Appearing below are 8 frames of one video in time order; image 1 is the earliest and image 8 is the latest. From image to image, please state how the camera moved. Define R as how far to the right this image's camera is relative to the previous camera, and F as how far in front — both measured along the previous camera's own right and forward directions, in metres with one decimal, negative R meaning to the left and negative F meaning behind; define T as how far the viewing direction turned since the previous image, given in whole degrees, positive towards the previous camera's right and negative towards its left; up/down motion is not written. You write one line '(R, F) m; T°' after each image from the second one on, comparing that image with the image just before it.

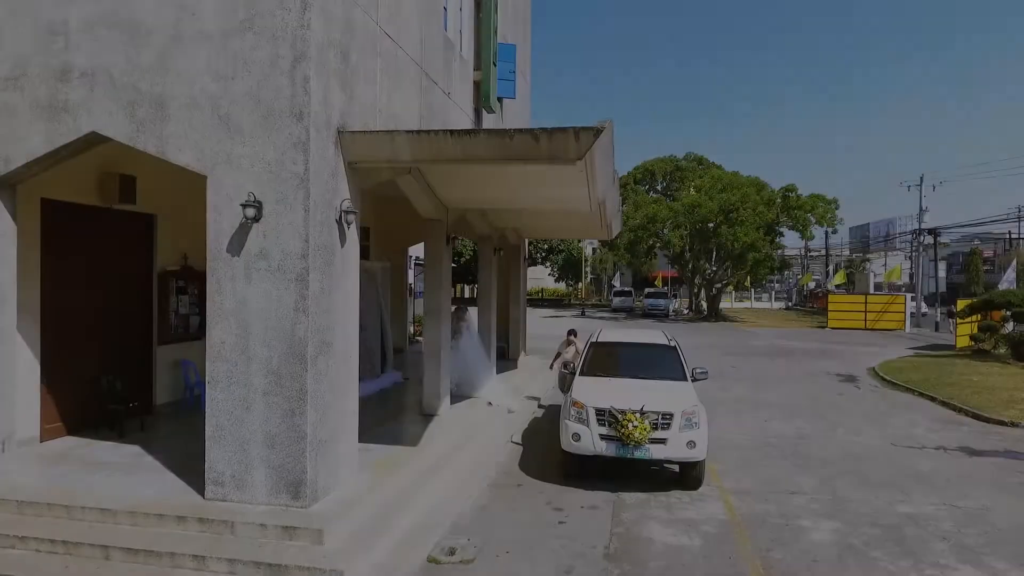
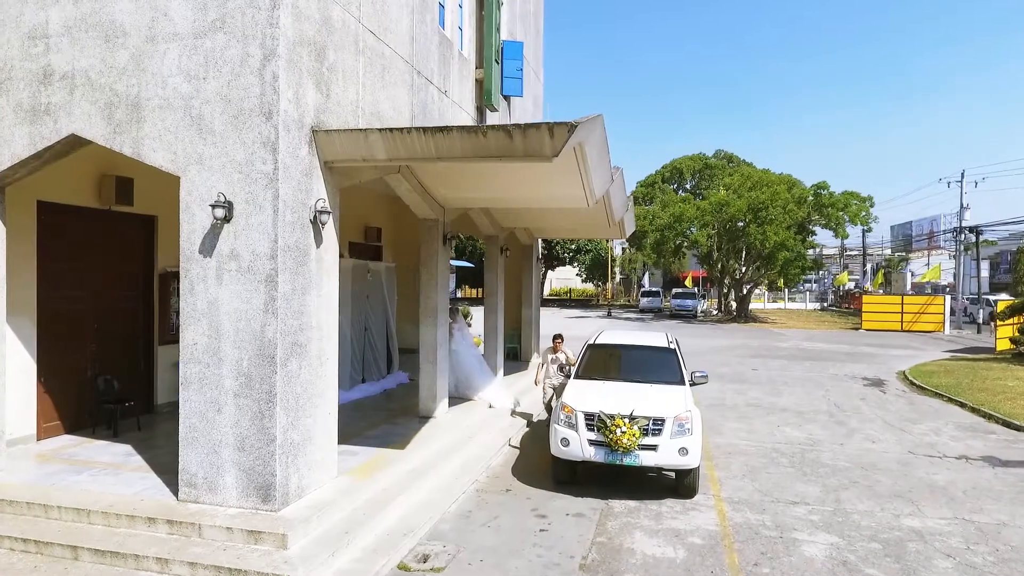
(+0.5, +0.2) m; -3°
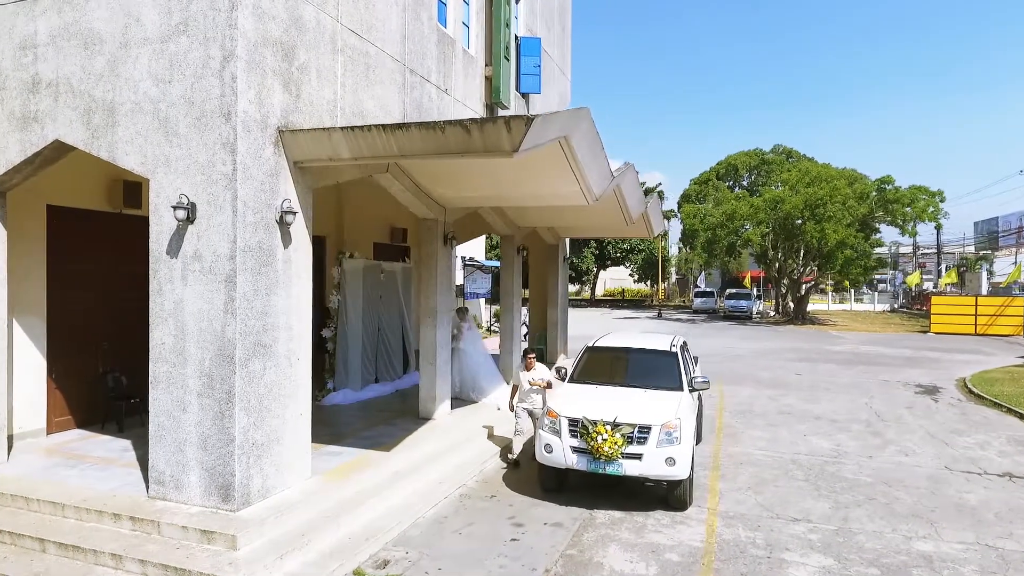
(+0.9, +0.3) m; -6°
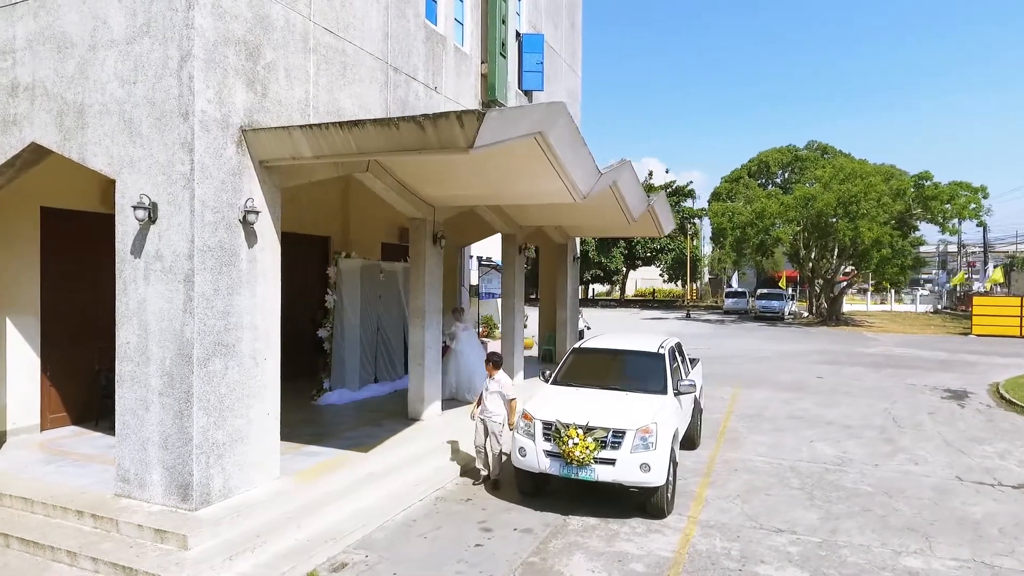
(+0.7, +0.2) m; -3°
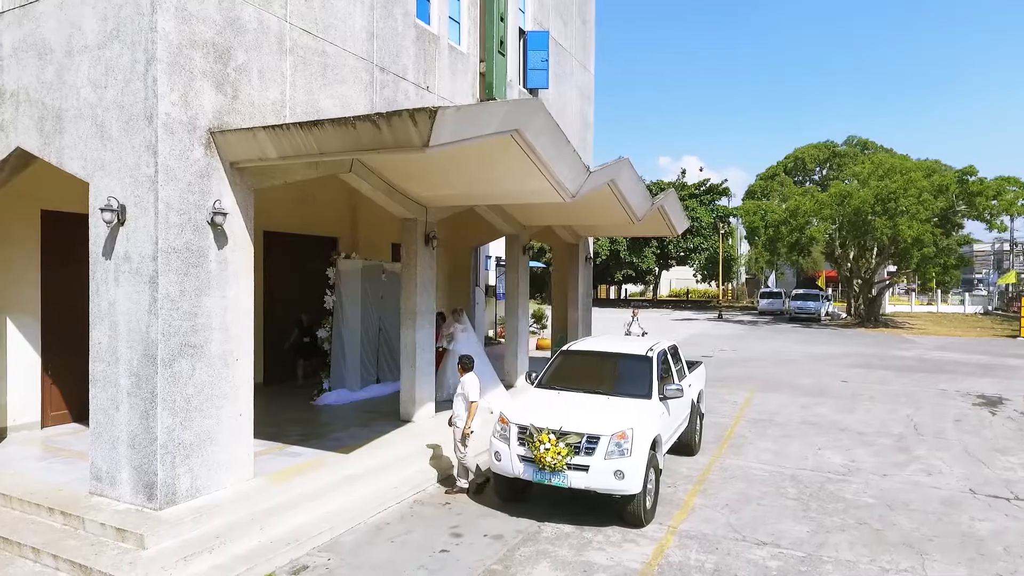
(+0.7, +0.2) m; -4°
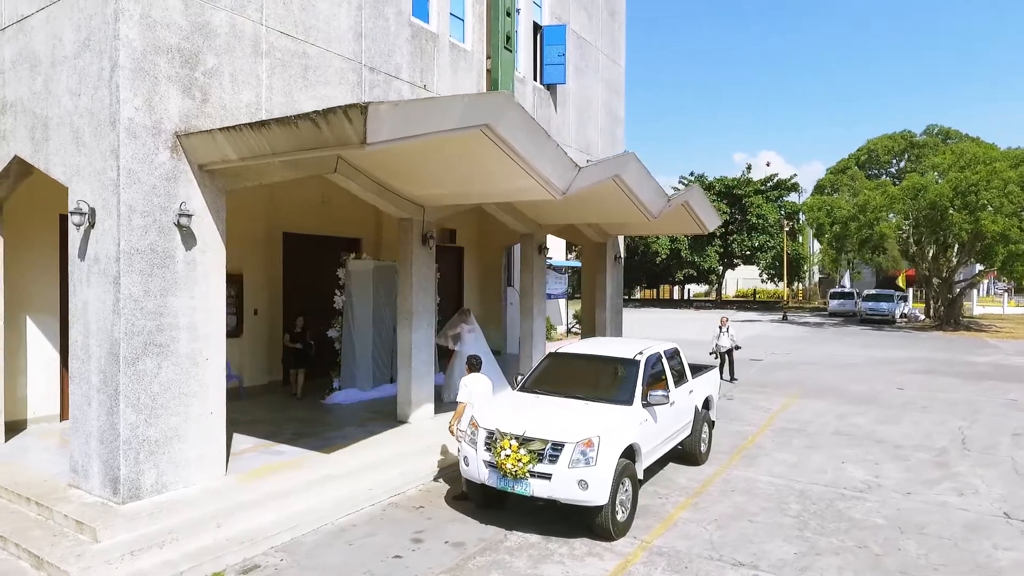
(+1.1, +0.3) m; -6°
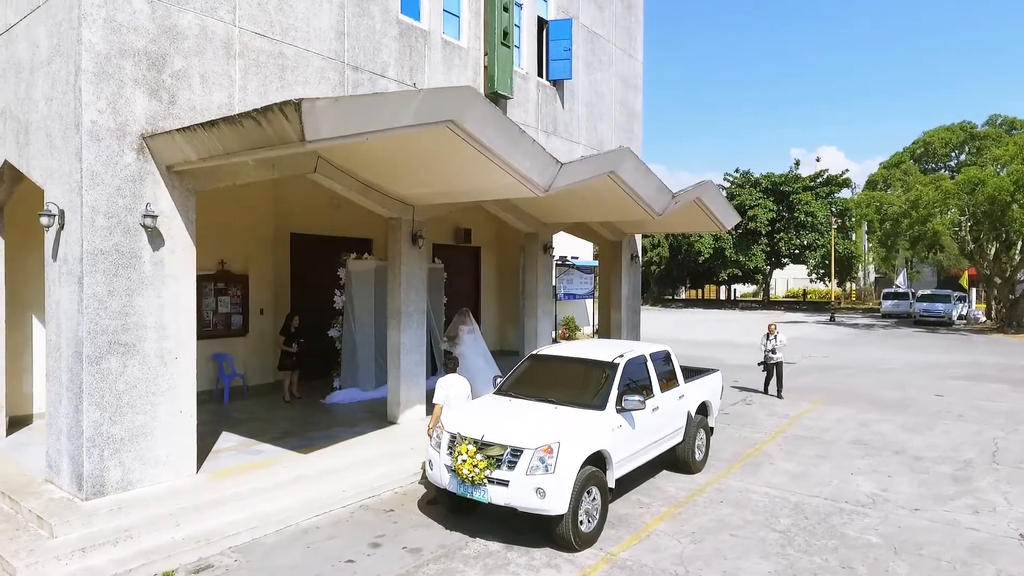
(+0.9, +0.2) m; -5°
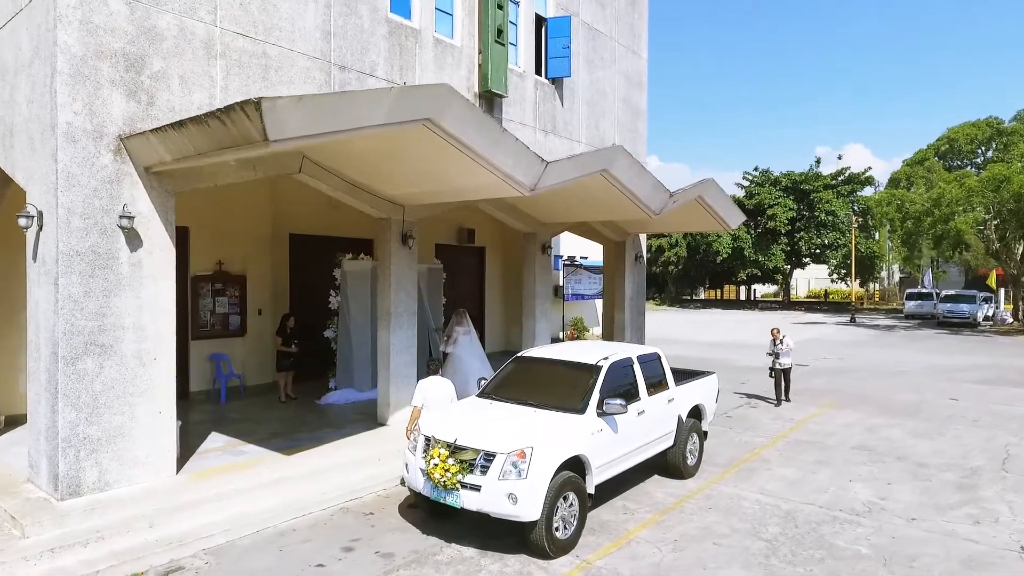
(+0.4, +0.1) m; -2°
